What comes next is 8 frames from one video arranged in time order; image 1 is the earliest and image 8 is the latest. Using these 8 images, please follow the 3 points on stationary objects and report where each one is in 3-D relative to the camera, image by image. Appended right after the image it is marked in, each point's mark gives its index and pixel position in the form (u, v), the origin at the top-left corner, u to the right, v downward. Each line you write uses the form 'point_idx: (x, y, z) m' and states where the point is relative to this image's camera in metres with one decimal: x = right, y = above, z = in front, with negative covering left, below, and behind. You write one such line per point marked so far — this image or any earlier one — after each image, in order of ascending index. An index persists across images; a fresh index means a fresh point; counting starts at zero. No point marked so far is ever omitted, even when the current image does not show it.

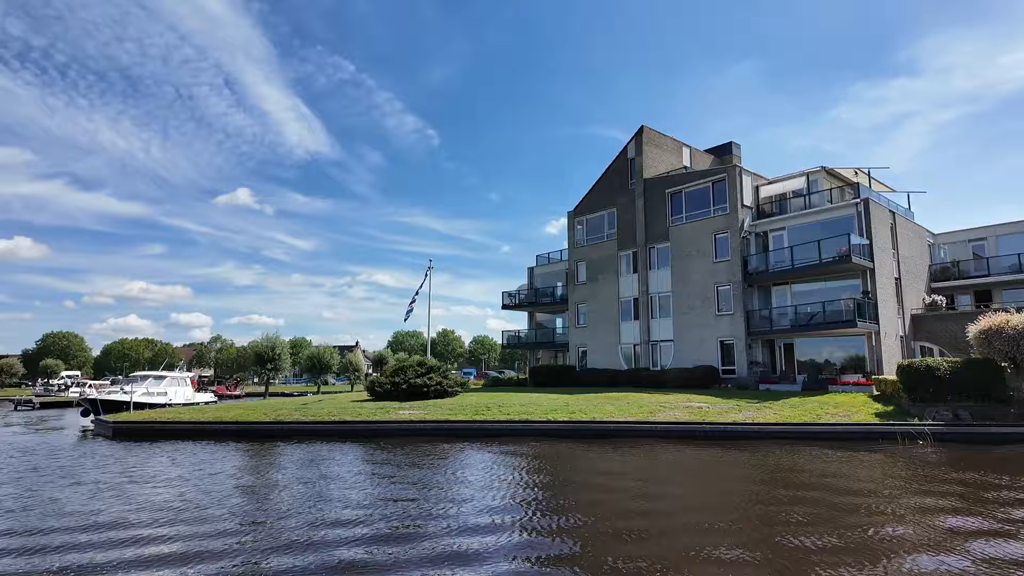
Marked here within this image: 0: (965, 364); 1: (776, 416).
0: (+12.8, -2.1, +17.1) m
1: (+7.7, -3.7, +17.5) m
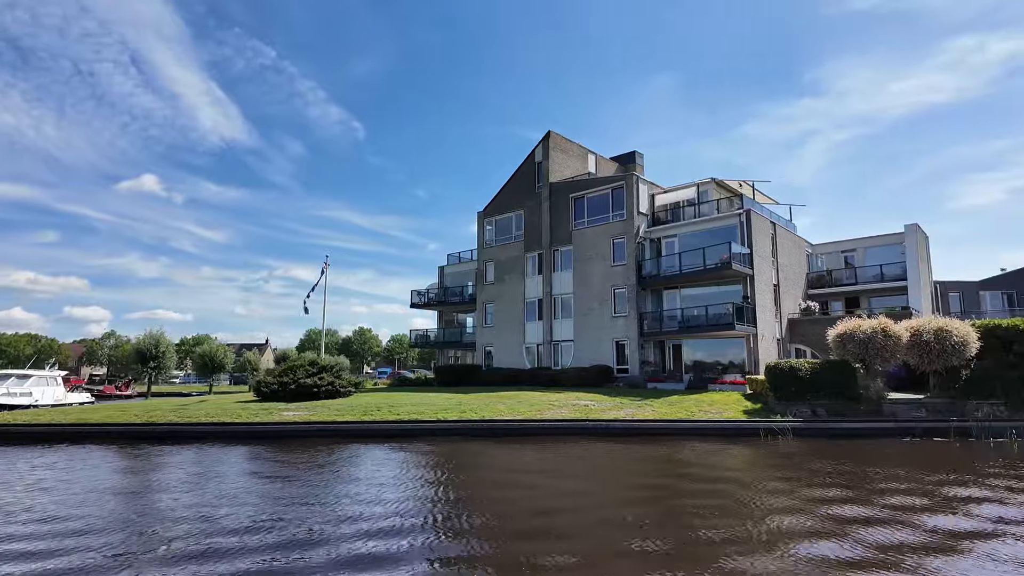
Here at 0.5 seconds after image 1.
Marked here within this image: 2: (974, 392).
0: (+9.6, -2.4, +18.6) m
1: (+4.4, -3.9, +18.4) m
2: (+13.9, -3.2, +18.2) m
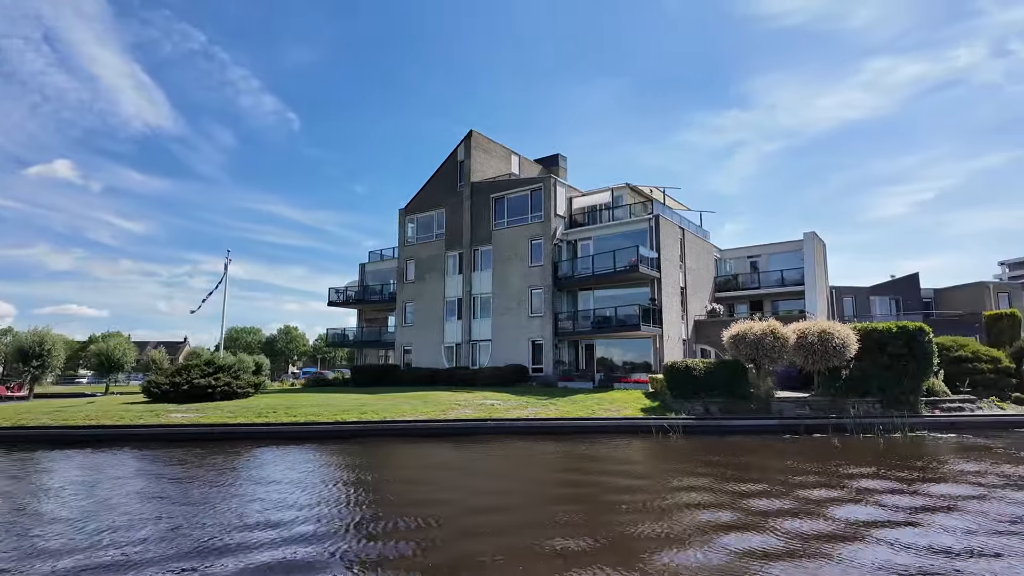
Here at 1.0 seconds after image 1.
0: (+6.6, -2.5, +19.4) m
1: (+1.4, -3.9, +18.6) m
2: (+11.0, -3.3, +19.5) m
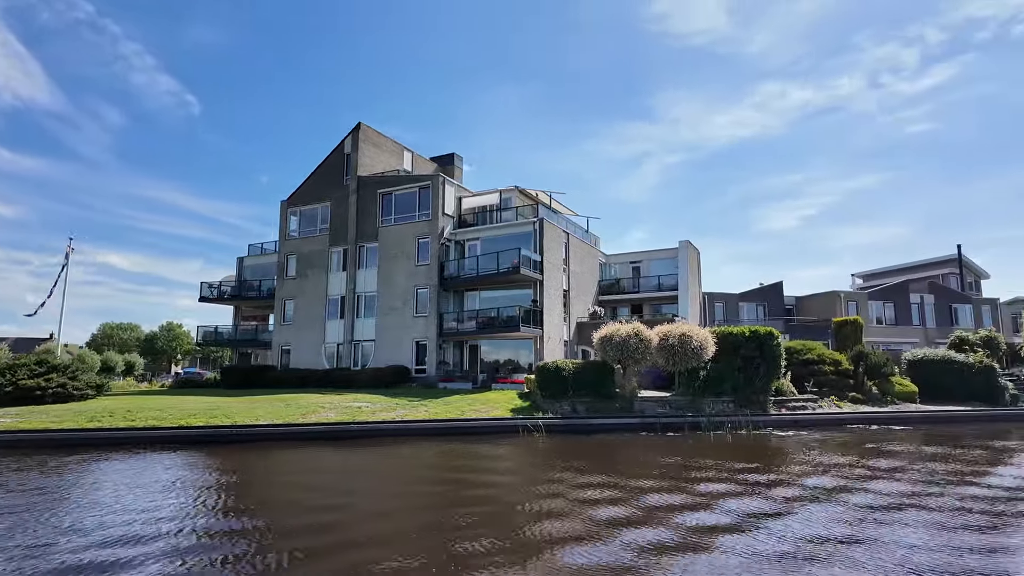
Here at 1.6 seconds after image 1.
0: (+2.4, -2.6, +19.8) m
1: (-2.6, -3.9, +18.3) m
2: (+6.7, -3.5, +20.5) m
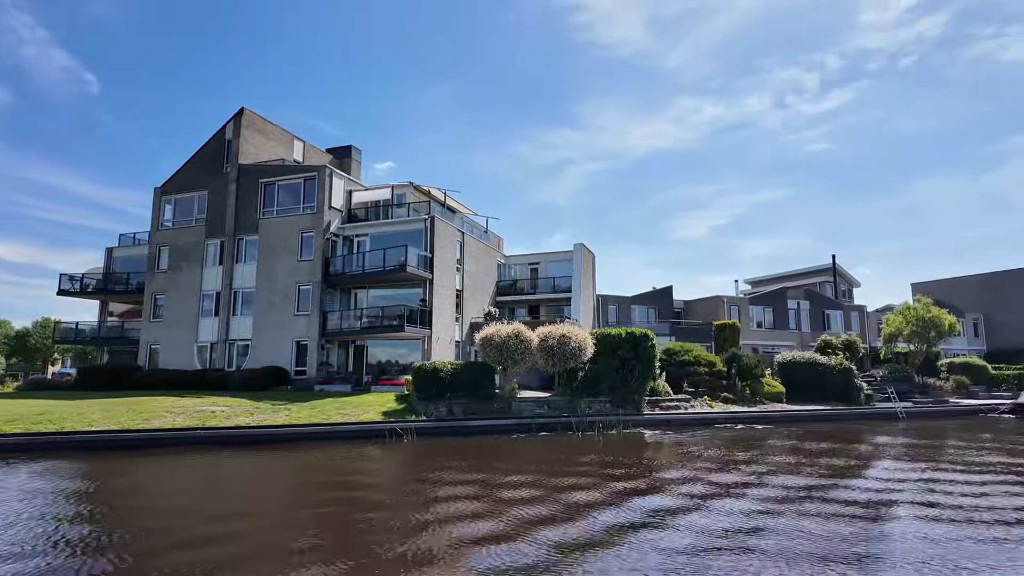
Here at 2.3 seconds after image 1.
0: (-1.6, -2.5, +19.4) m
1: (-6.4, -3.7, +17.3) m
2: (+2.5, -3.6, +20.7) m
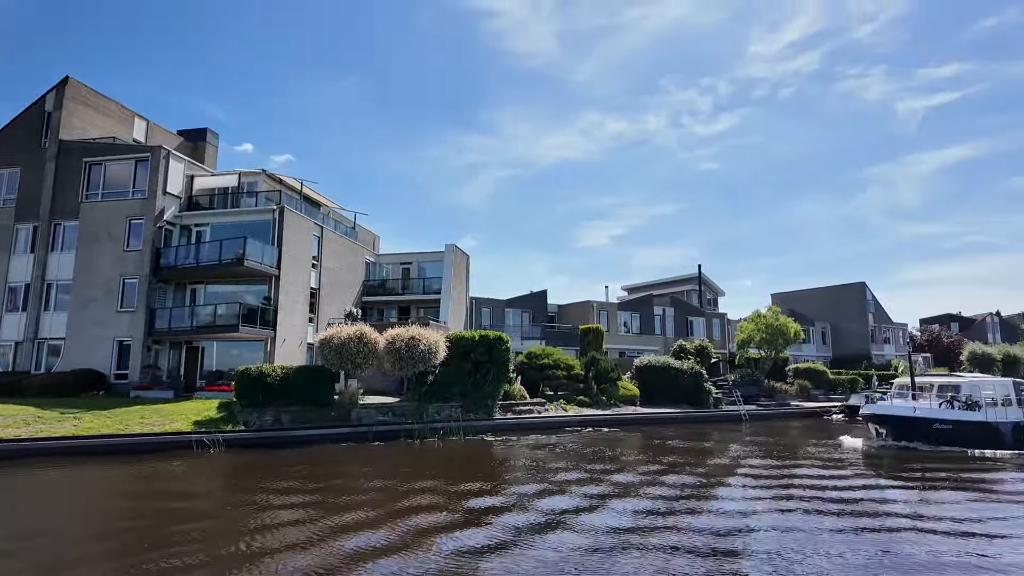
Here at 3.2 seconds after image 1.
0: (-6.5, -2.4, +17.9) m
1: (-10.9, -3.5, +15.0) m
2: (-2.6, -3.6, +19.8) m
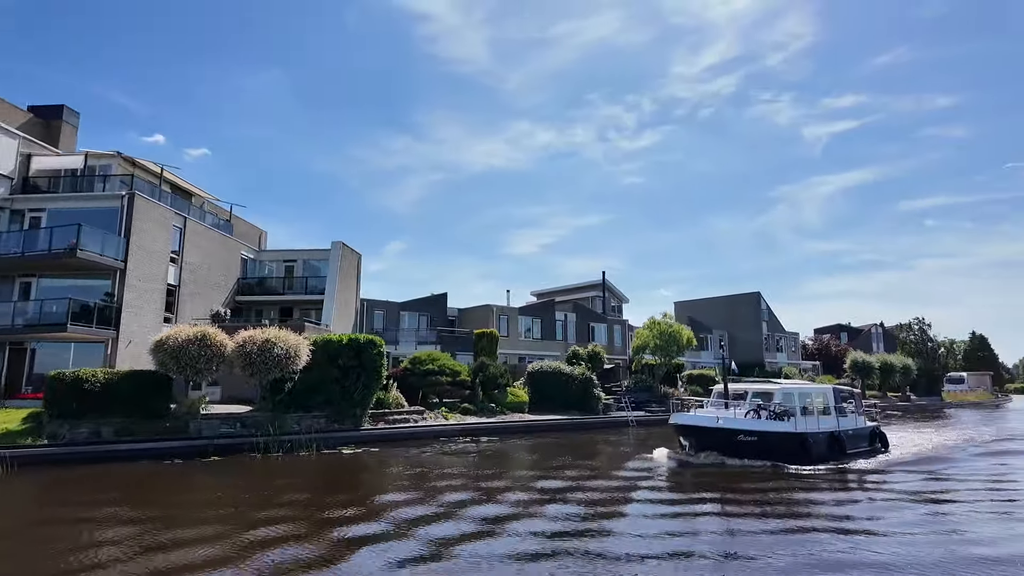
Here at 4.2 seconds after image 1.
0: (-10.2, -2.3, +15.8) m
1: (-14.3, -3.2, +12.3) m
2: (-6.6, -3.5, +18.1) m
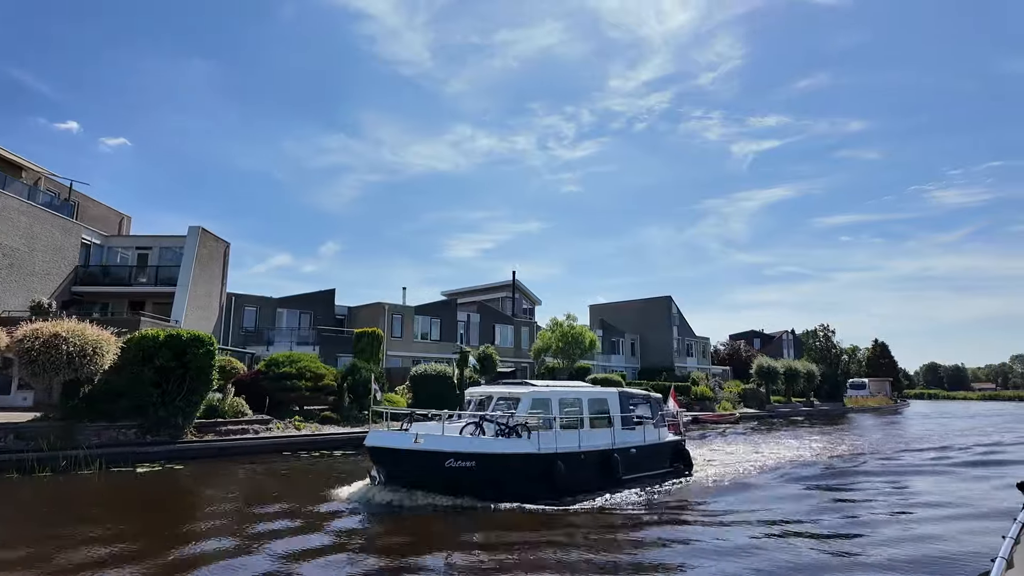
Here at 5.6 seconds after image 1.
0: (-13.9, -1.8, +12.6) m
1: (-17.6, -2.7, +8.7) m
2: (-10.6, -3.2, +15.3) m
